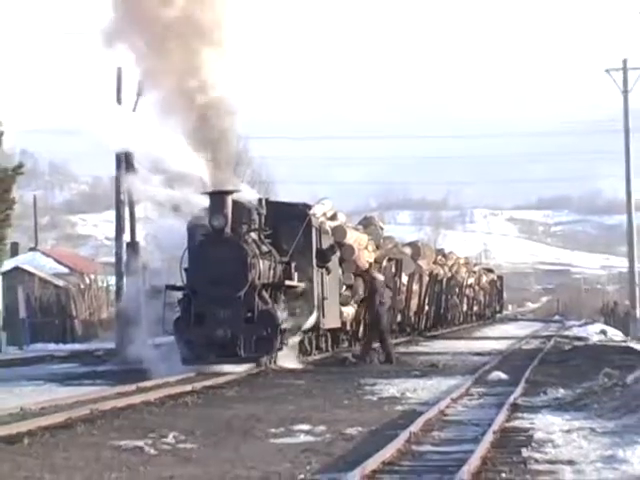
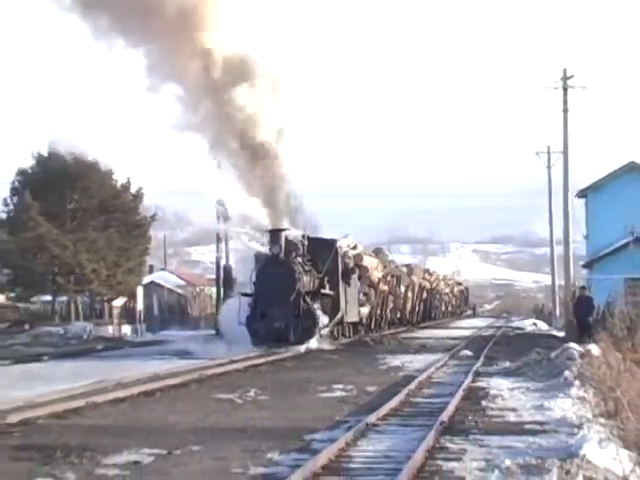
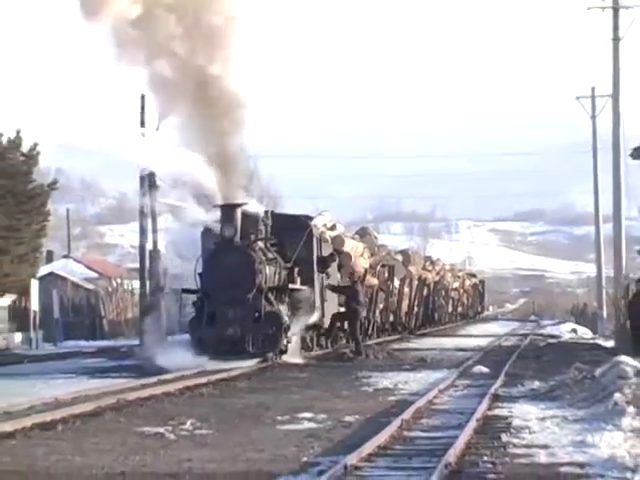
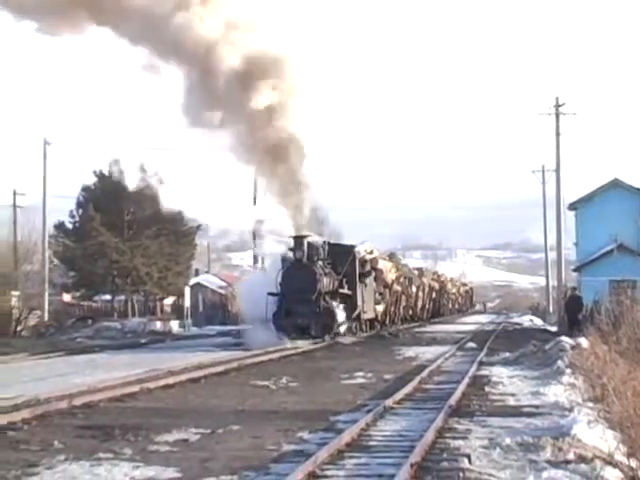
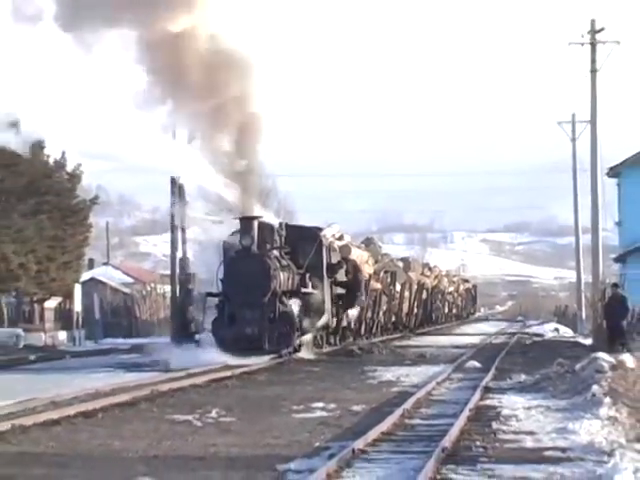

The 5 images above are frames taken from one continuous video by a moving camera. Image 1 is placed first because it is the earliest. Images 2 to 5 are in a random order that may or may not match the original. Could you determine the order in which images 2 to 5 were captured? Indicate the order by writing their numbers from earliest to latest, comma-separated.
3, 5, 2, 4
